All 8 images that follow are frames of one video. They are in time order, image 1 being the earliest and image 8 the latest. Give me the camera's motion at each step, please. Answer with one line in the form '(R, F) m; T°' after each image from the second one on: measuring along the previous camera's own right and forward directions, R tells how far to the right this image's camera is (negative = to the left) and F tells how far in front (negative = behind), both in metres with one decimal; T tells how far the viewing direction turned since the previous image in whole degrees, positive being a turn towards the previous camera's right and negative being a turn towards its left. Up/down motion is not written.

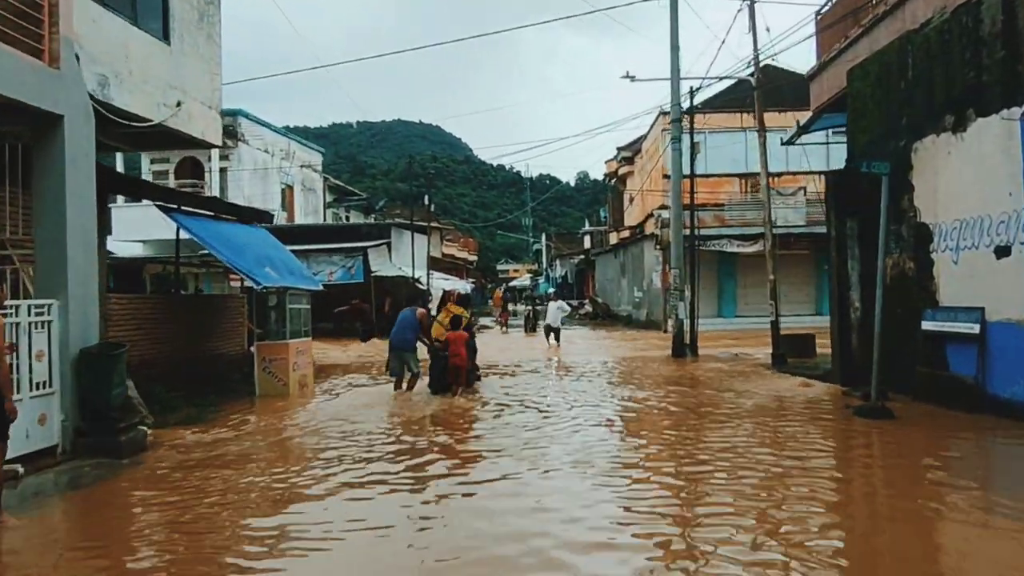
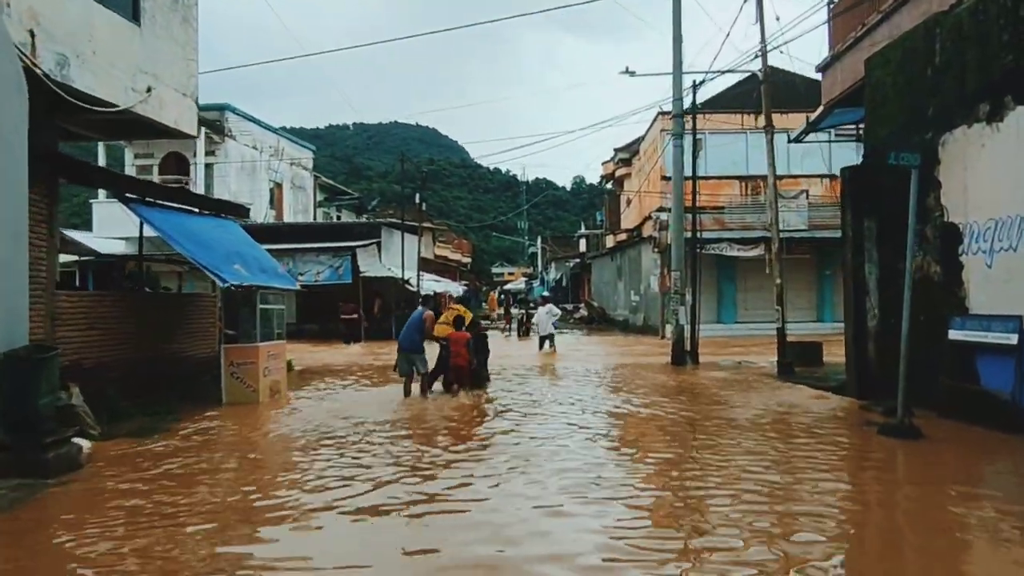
(+0.1, +1.0) m; 0°
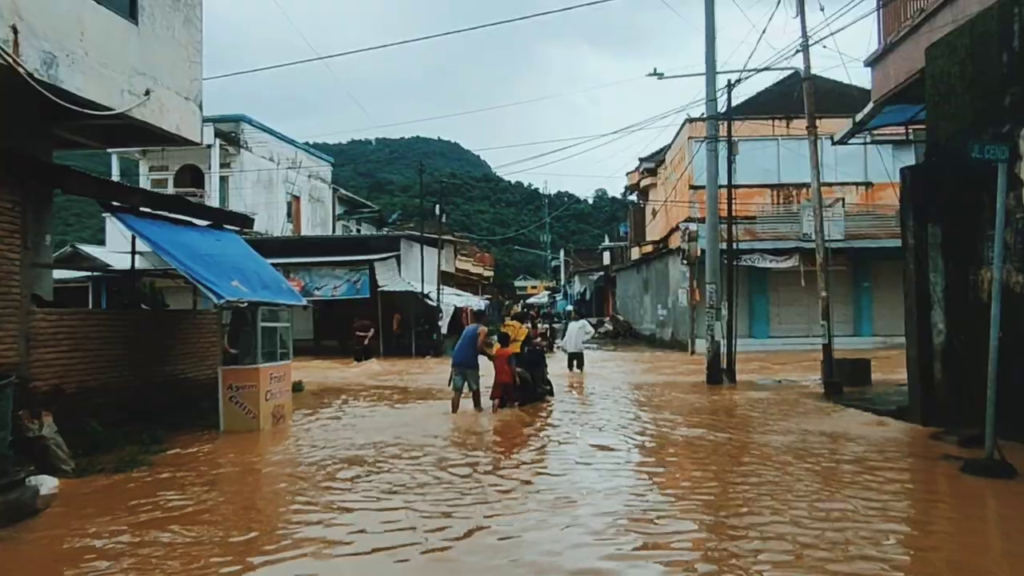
(0.0, +1.2) m; -1°
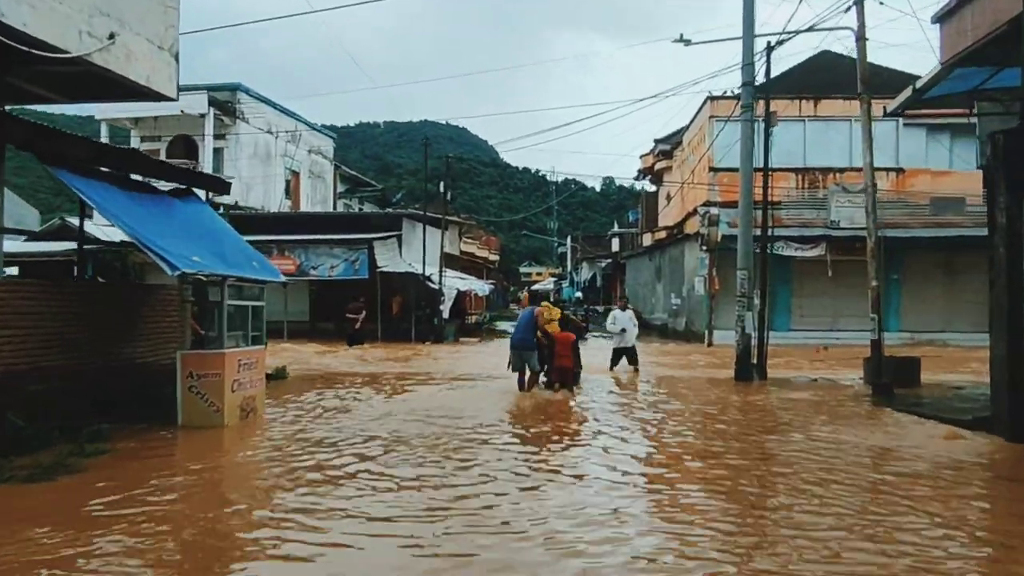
(-0.1, +1.8) m; 0°
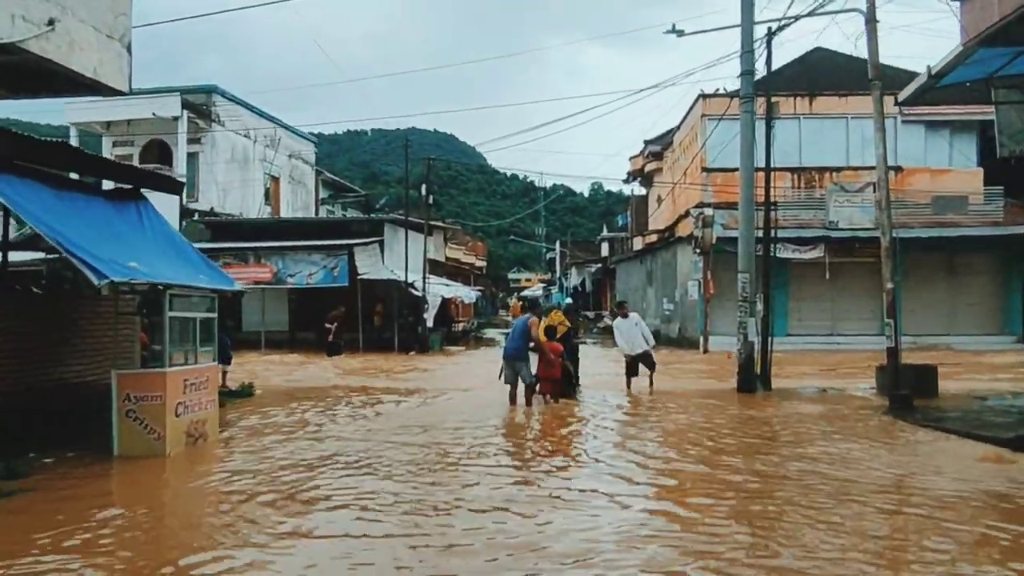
(+0.1, +1.2) m; +1°
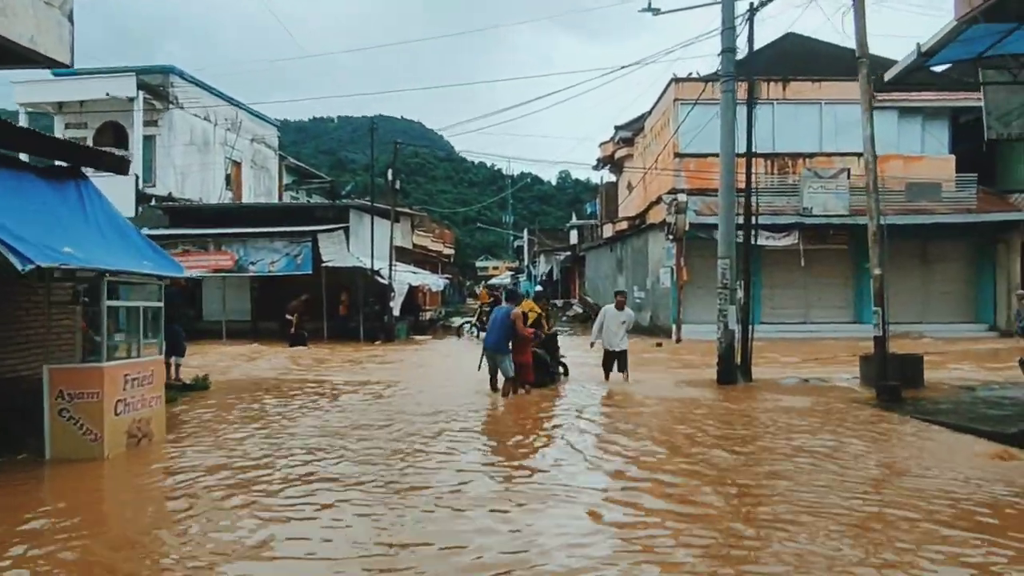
(0.0, +0.7) m; +2°
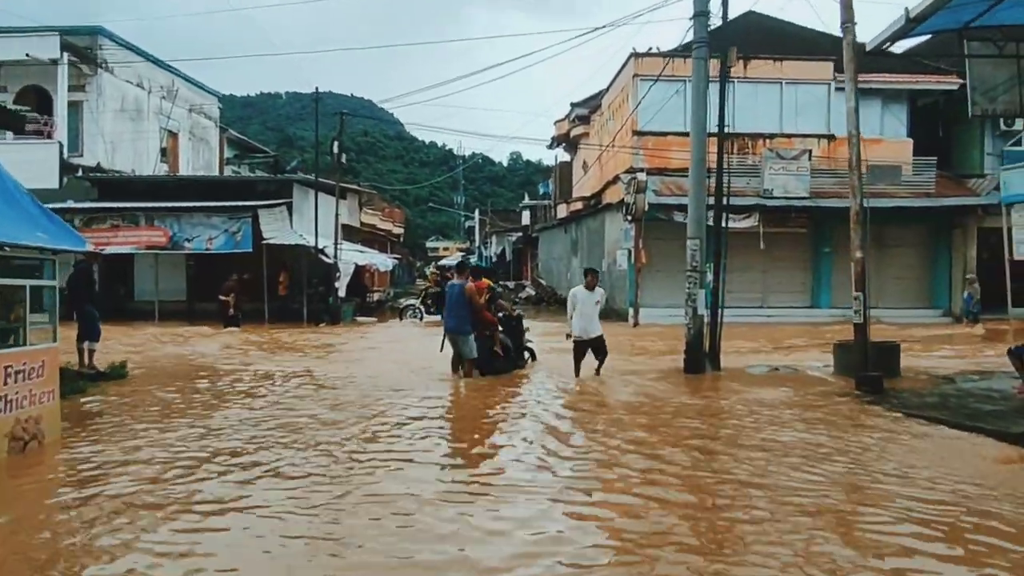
(0.0, +1.1) m; +3°
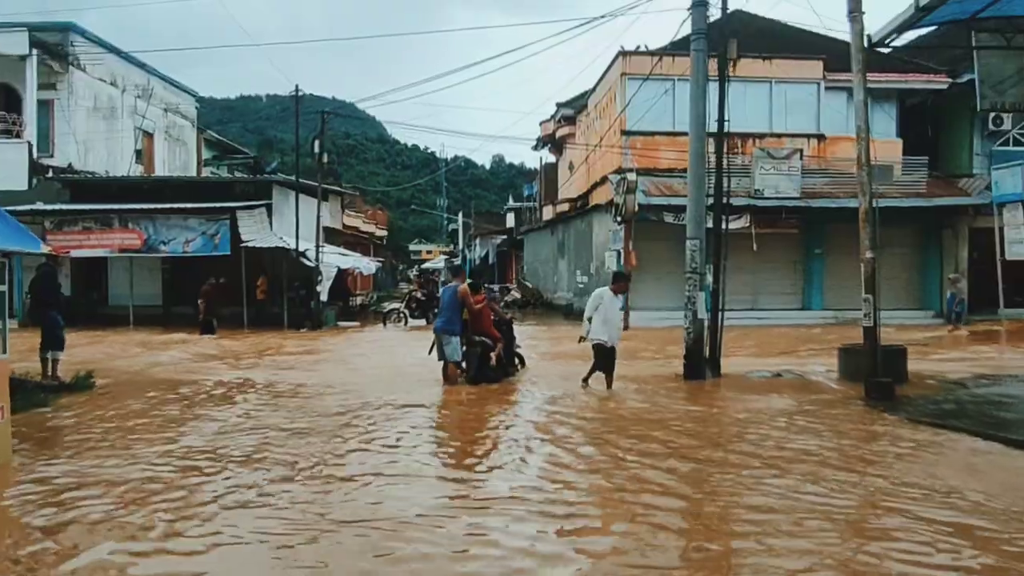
(-0.1, +0.6) m; +1°
